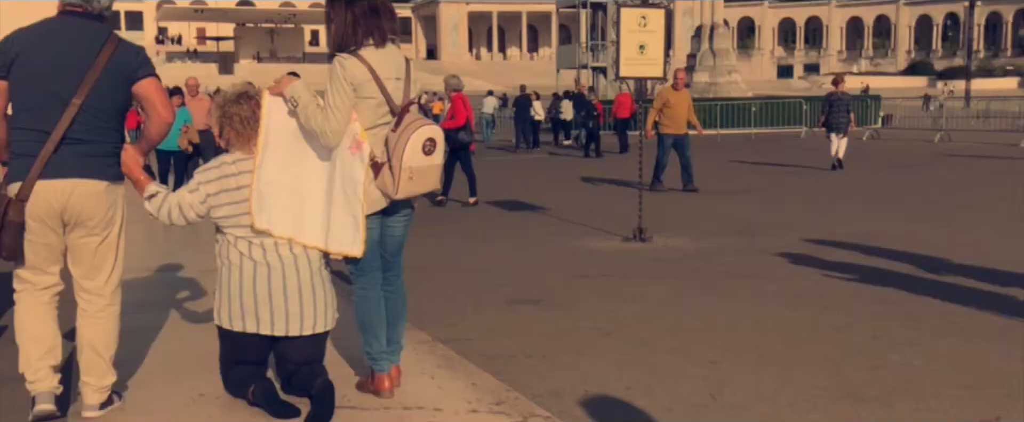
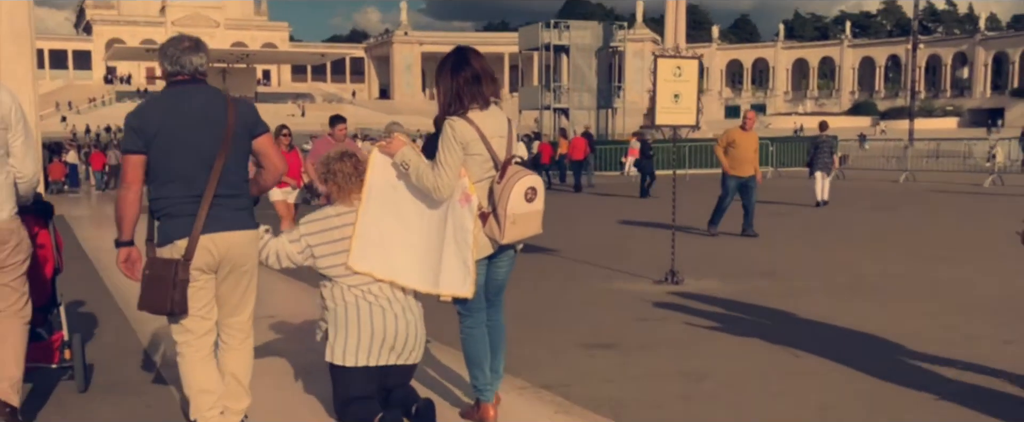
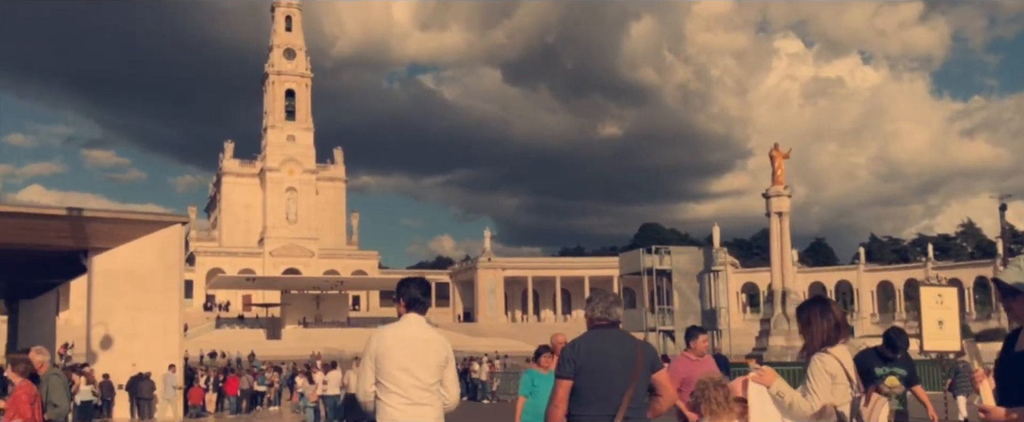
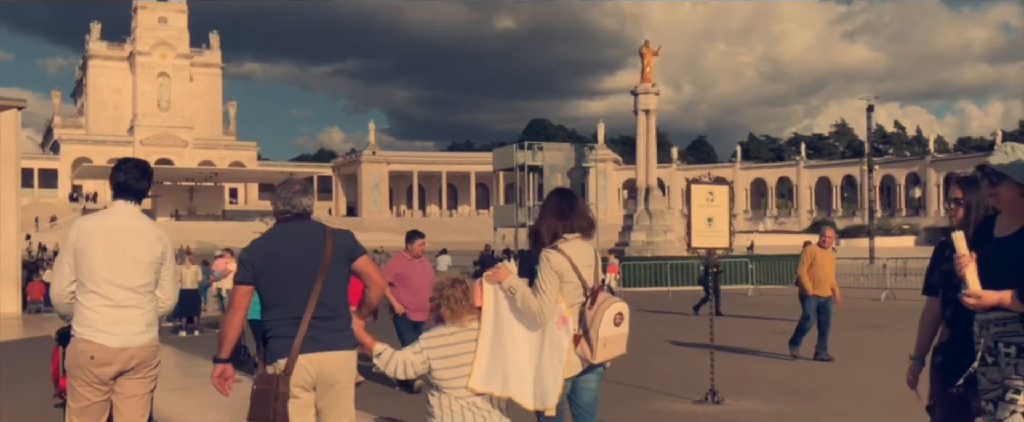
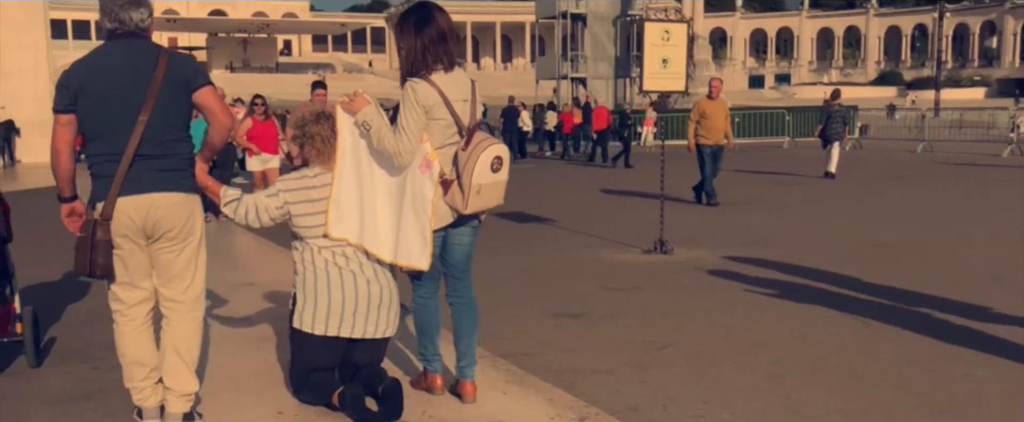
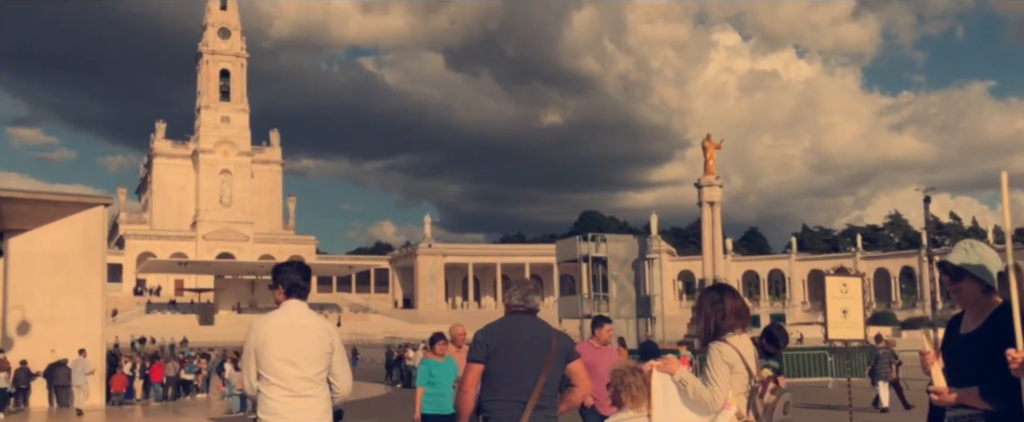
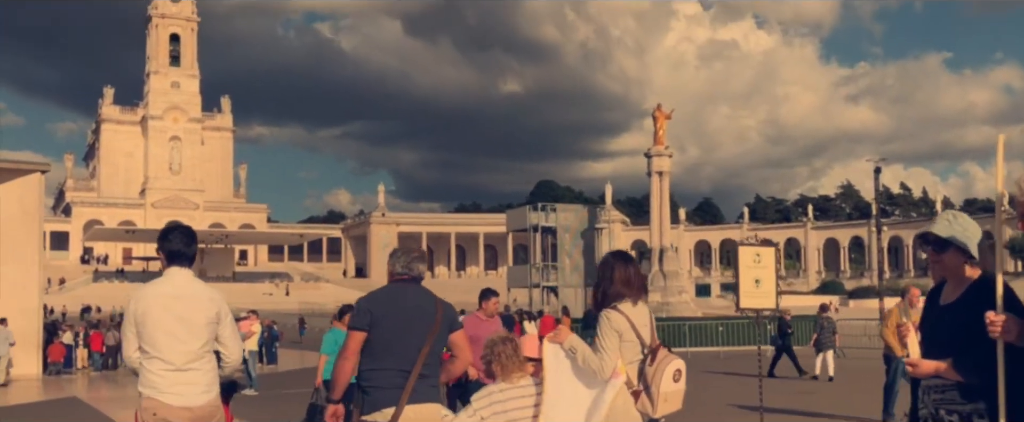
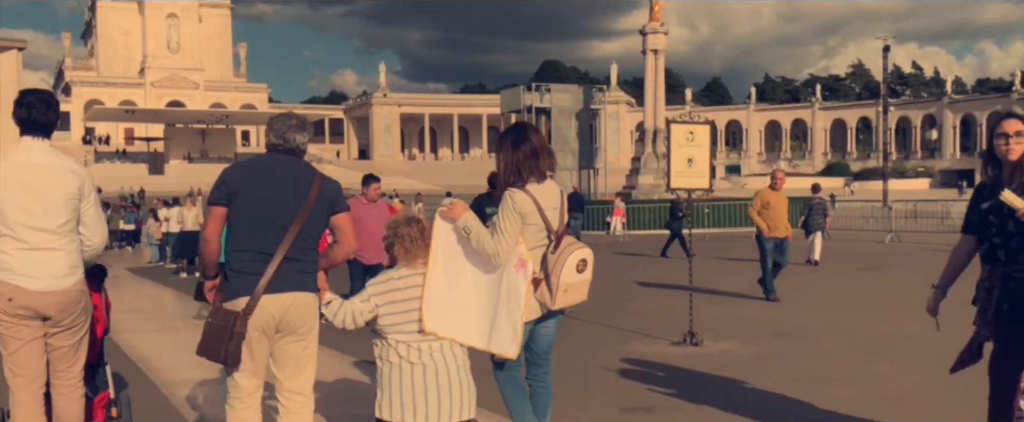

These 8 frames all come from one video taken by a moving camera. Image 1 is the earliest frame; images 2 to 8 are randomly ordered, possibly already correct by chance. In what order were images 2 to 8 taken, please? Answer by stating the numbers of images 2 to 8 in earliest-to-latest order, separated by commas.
5, 2, 8, 4, 7, 6, 3
